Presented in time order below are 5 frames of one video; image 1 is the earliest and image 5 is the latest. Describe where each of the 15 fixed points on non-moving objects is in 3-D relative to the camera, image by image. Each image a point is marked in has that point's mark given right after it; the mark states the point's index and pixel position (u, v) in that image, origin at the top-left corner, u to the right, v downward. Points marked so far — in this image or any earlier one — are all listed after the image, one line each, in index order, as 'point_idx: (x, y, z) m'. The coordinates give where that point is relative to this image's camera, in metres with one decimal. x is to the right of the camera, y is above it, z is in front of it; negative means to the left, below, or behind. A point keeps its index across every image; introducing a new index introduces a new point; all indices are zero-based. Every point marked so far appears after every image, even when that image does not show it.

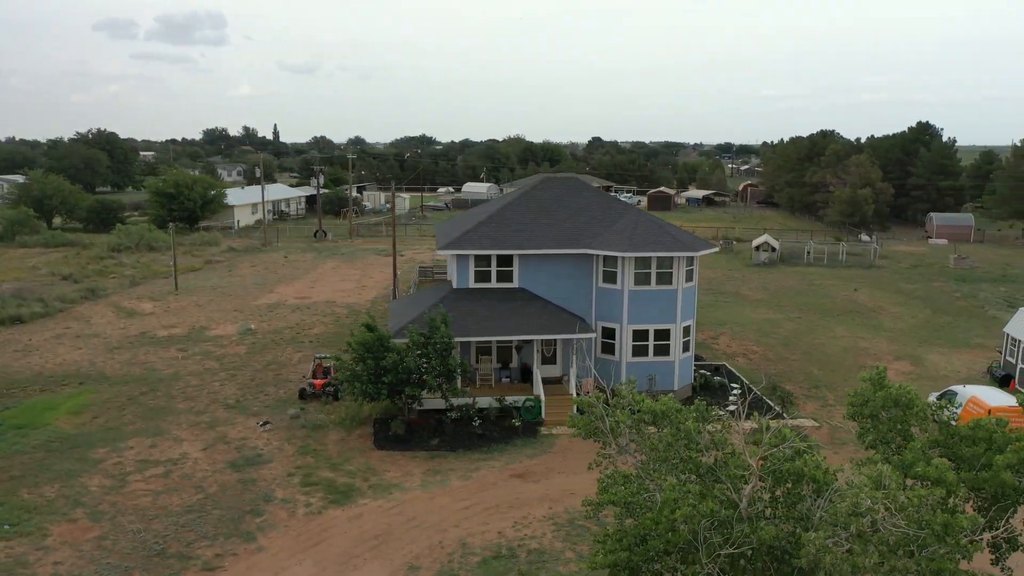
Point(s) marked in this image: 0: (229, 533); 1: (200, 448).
0: (-5.4, -4.7, +15.8) m
1: (-7.5, -3.9, +19.9) m
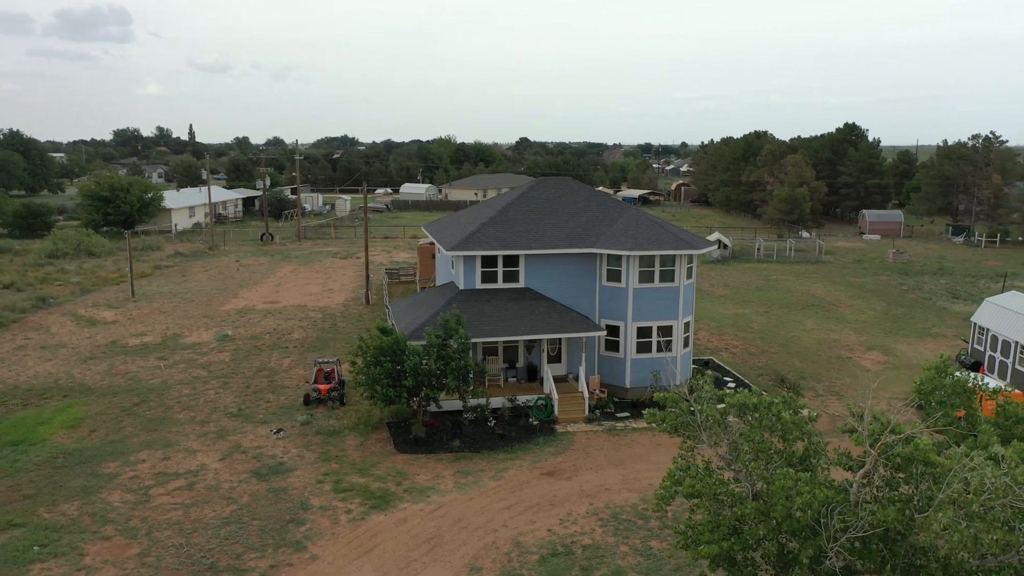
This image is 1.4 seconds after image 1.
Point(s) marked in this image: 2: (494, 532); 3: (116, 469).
0: (-4.4, -4.8, +15.4) m
1: (-6.9, -4.0, +19.4) m
2: (-0.3, -4.8, +16.1) m
3: (-9.0, -4.1, +18.6) m
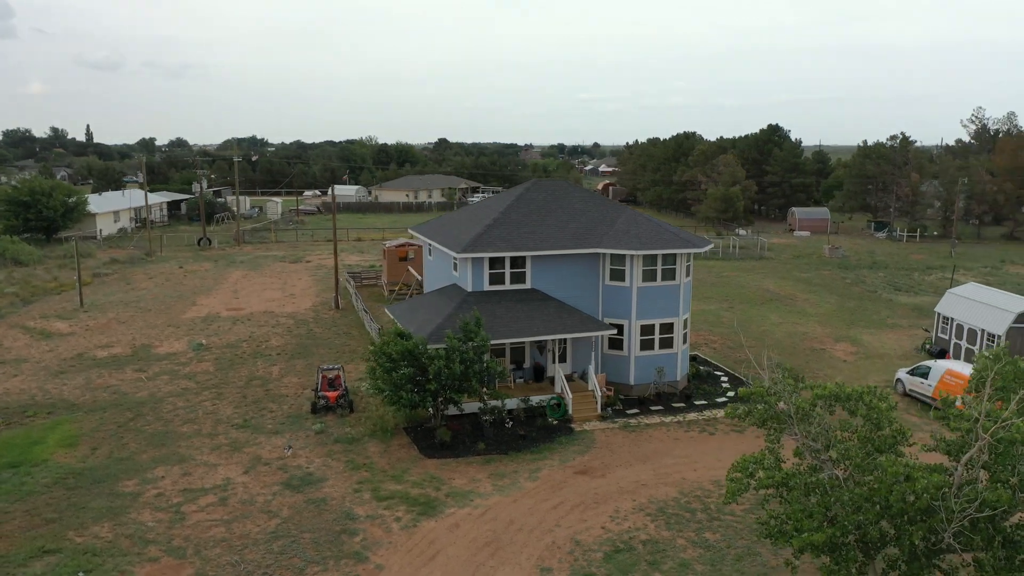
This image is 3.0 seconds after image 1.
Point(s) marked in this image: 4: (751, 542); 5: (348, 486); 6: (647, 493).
0: (-3.2, -4.9, +15.1) m
1: (-6.1, -4.2, +18.7) m
2: (+0.8, -4.8, +16.2) m
3: (-8.1, -4.3, +17.8) m
4: (+4.6, -4.8, +15.7) m
5: (-3.6, -4.3, +18.1) m
6: (+2.9, -4.5, +18.0) m
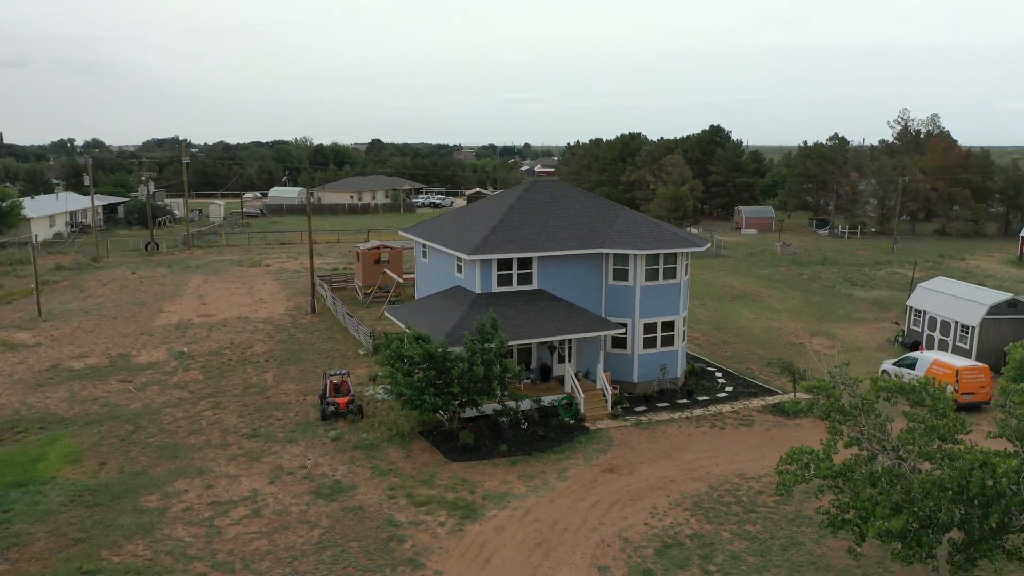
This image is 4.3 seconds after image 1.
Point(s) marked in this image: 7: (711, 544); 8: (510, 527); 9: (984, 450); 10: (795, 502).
0: (-2.2, -5.0, +14.9) m
1: (-5.4, -4.3, +18.2) m
2: (+1.7, -4.8, +16.3) m
3: (-7.3, -4.5, +17.1) m
4: (+5.5, -4.8, +16.2) m
5: (-2.8, -4.4, +17.8) m
6: (+3.7, -4.5, +18.3) m
7: (+3.8, -4.9, +15.7) m
8: (0.0, -4.7, +16.4) m
9: (+6.7, -2.3, +11.9) m
10: (+6.0, -4.6, +17.5) m
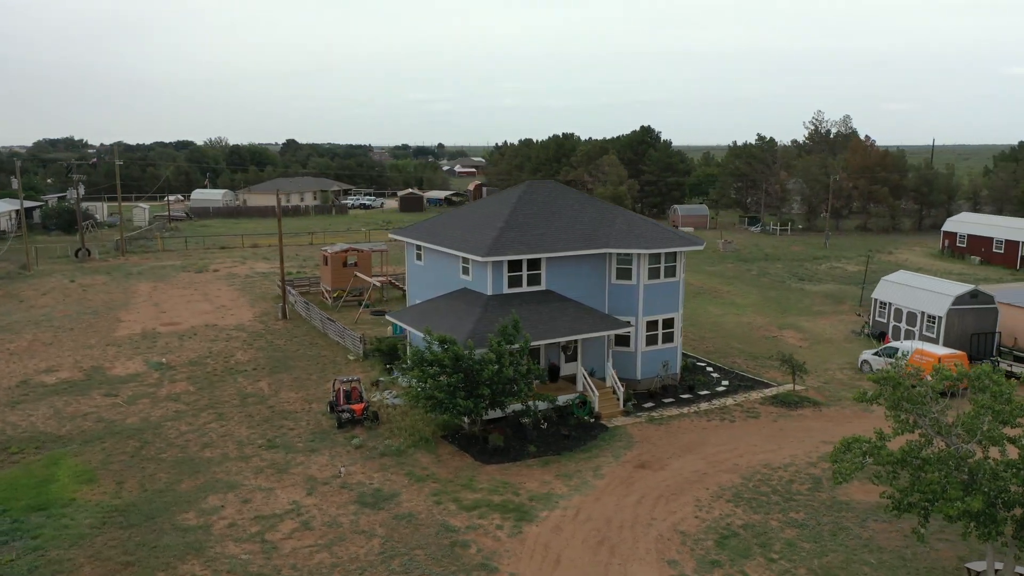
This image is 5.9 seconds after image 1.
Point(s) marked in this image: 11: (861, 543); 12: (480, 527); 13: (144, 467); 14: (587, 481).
0: (-0.9, -5.0, +14.7) m
1: (-4.5, -4.4, +17.7) m
2: (+2.8, -4.8, +16.6) m
3: (-6.2, -4.6, +16.4) m
4: (+6.6, -4.7, +16.9) m
5: (-1.8, -4.5, +17.6) m
6: (+4.6, -4.4, +18.8) m
7: (+5.0, -4.8, +16.3) m
8: (+1.1, -4.8, +16.5) m
9: (+8.3, -2.2, +12.7) m
10: (+7.0, -4.5, +18.3) m
11: (+6.7, -4.9, +15.8) m
12: (-0.7, -4.7, +16.3) m
13: (-8.6, -4.2, +19.2) m
14: (+1.7, -4.4, +18.7) m
